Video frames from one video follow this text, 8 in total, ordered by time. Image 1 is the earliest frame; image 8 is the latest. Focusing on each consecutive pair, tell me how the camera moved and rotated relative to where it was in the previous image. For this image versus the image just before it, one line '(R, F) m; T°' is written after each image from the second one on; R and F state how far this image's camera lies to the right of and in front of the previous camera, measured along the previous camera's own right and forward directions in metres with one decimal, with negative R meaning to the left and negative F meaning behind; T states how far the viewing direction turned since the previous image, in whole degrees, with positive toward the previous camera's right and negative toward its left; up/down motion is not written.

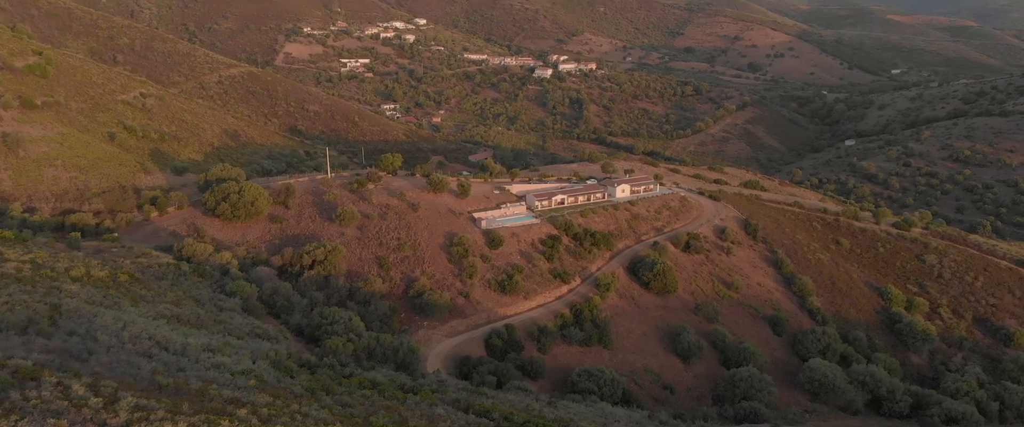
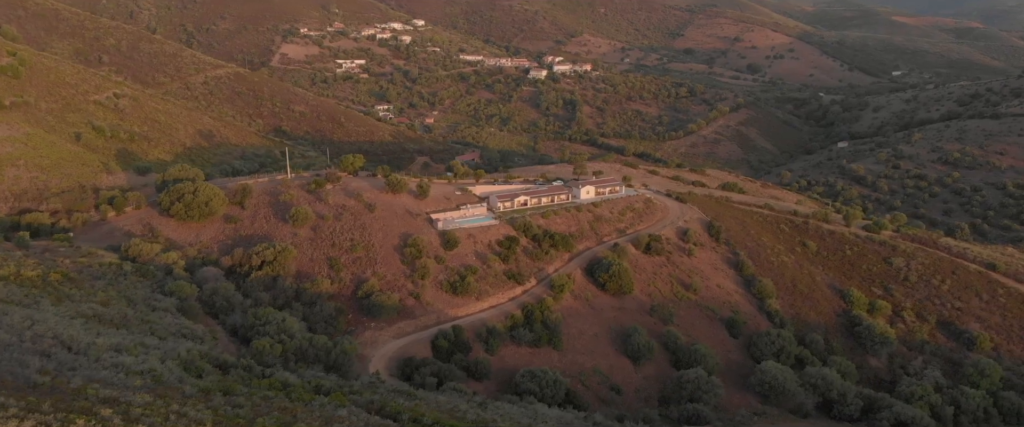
(+2.9, 0.0) m; 0°
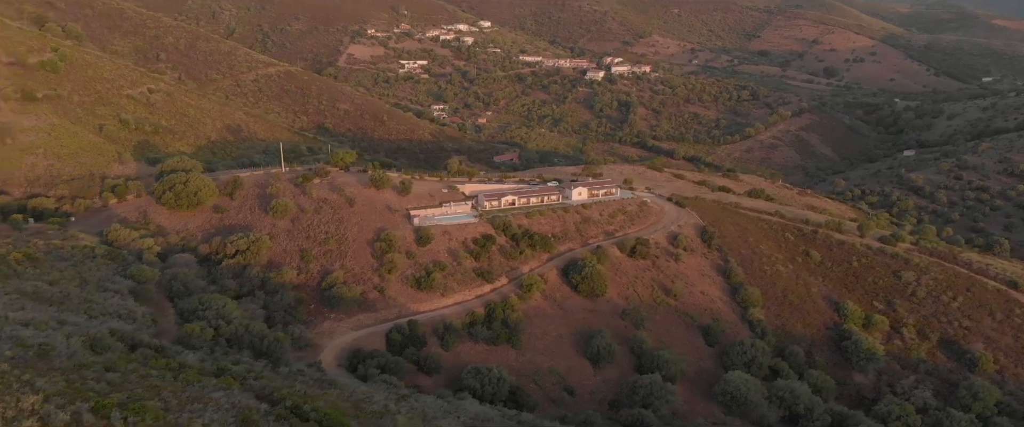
(+5.9, +0.2) m; -6°
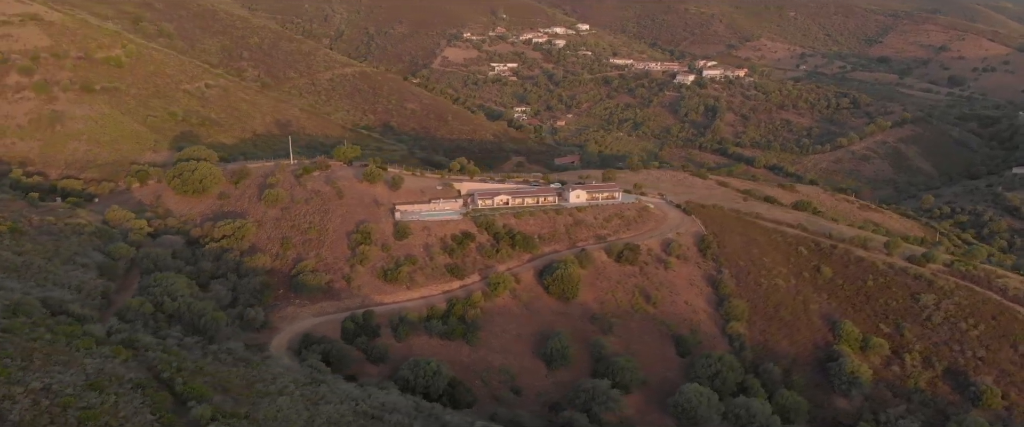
(+7.8, +0.4) m; -8°
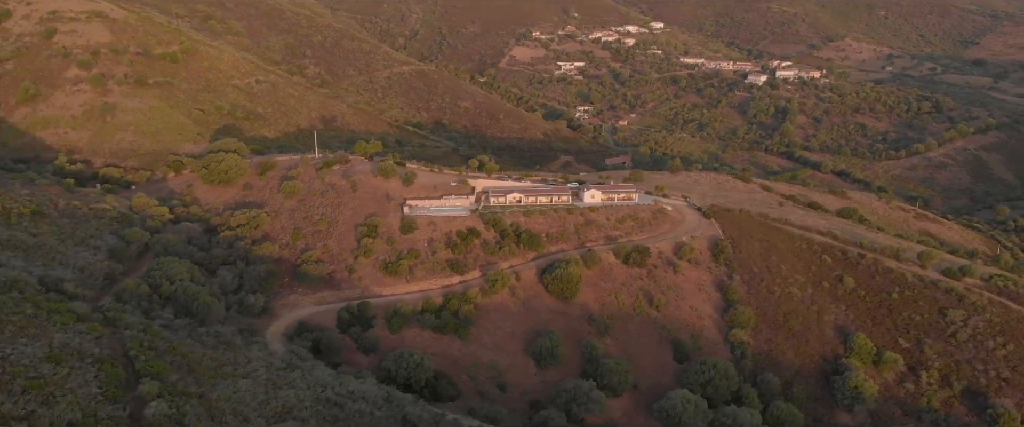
(+4.3, +0.2) m; -6°
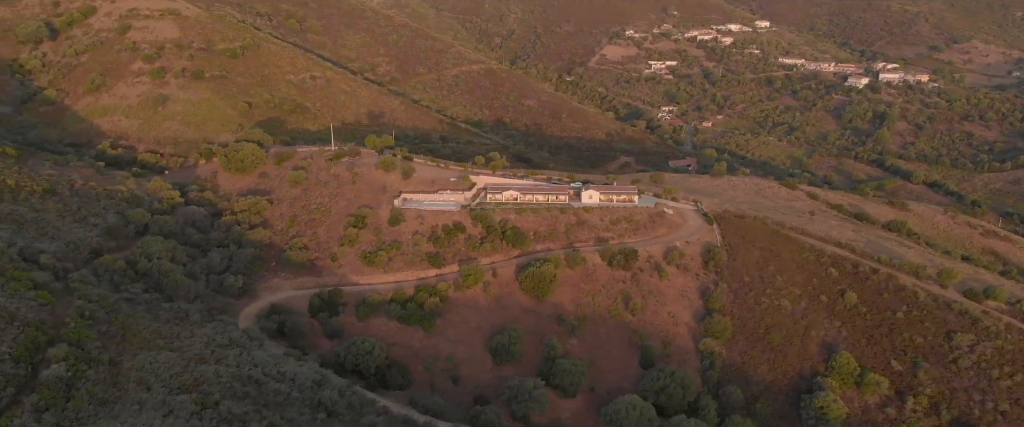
(+7.5, +0.4) m; -8°
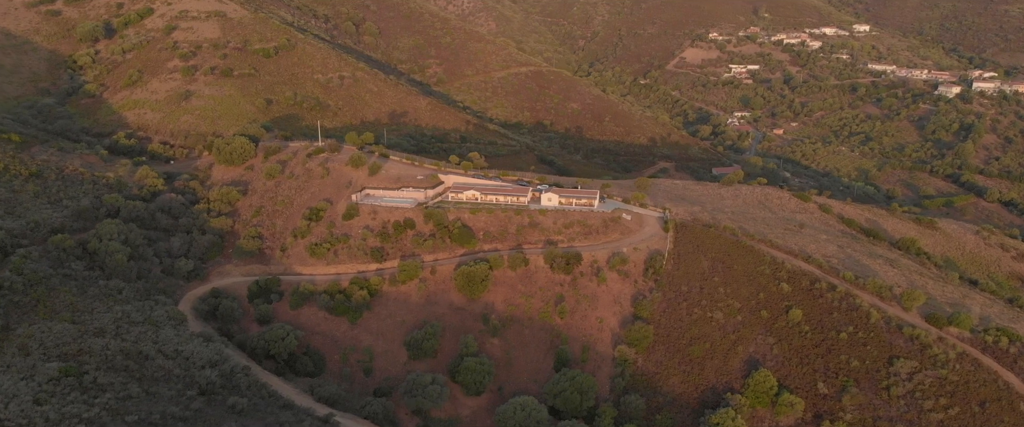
(+9.5, +0.1) m; -7°
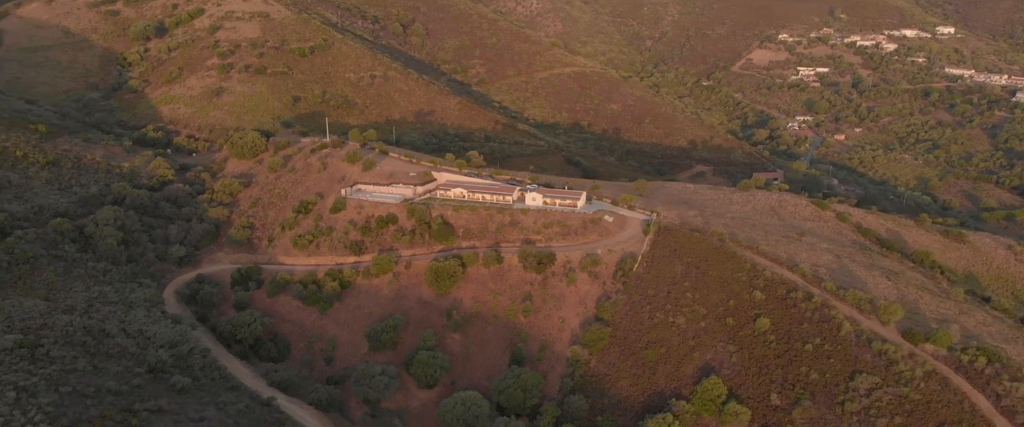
(+6.2, -0.3) m; -6°
